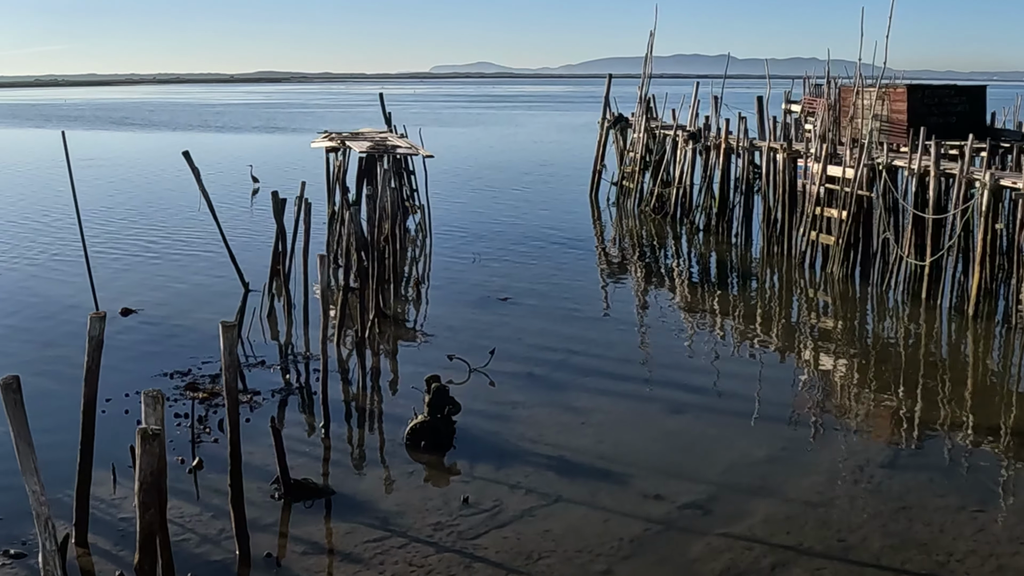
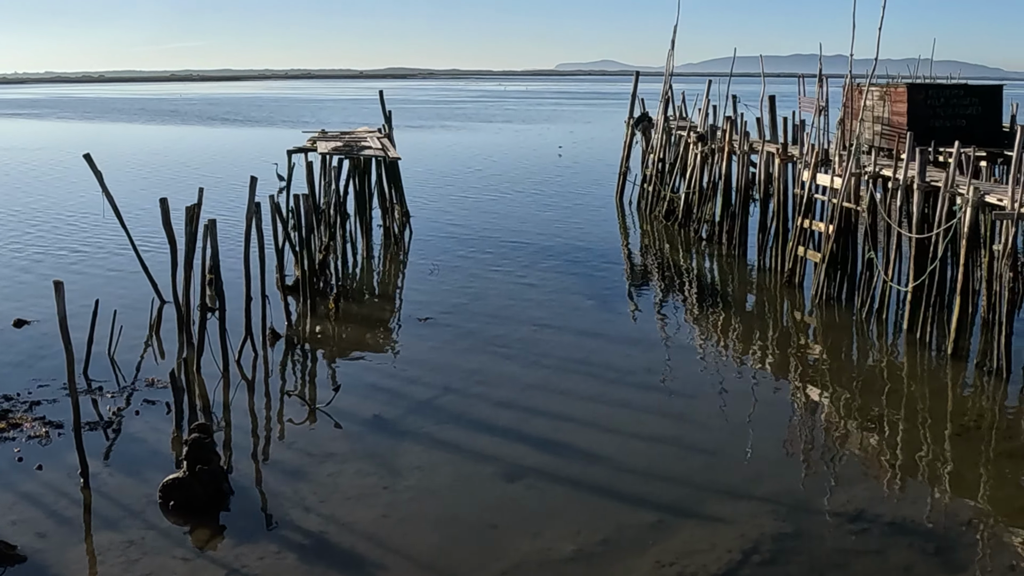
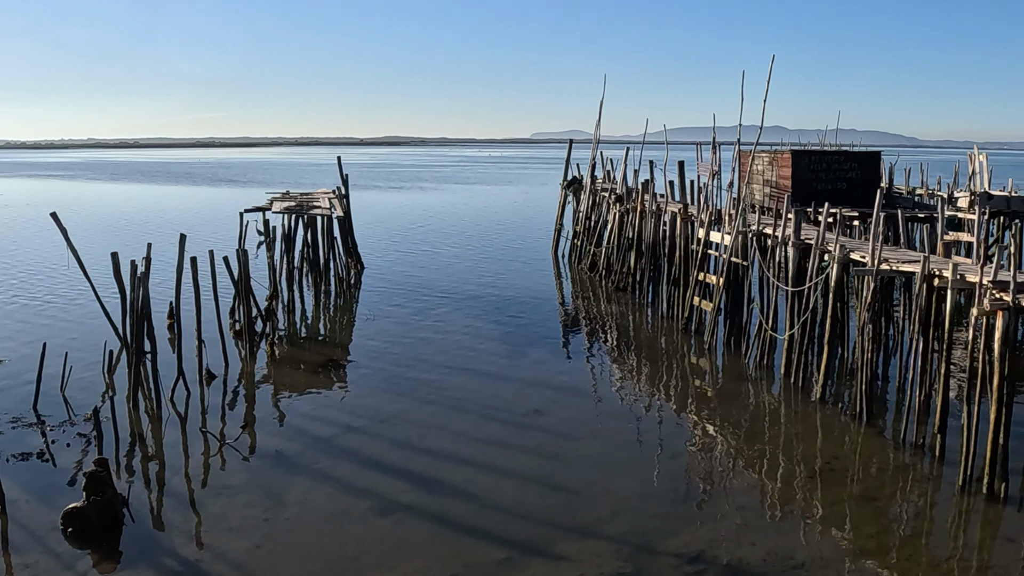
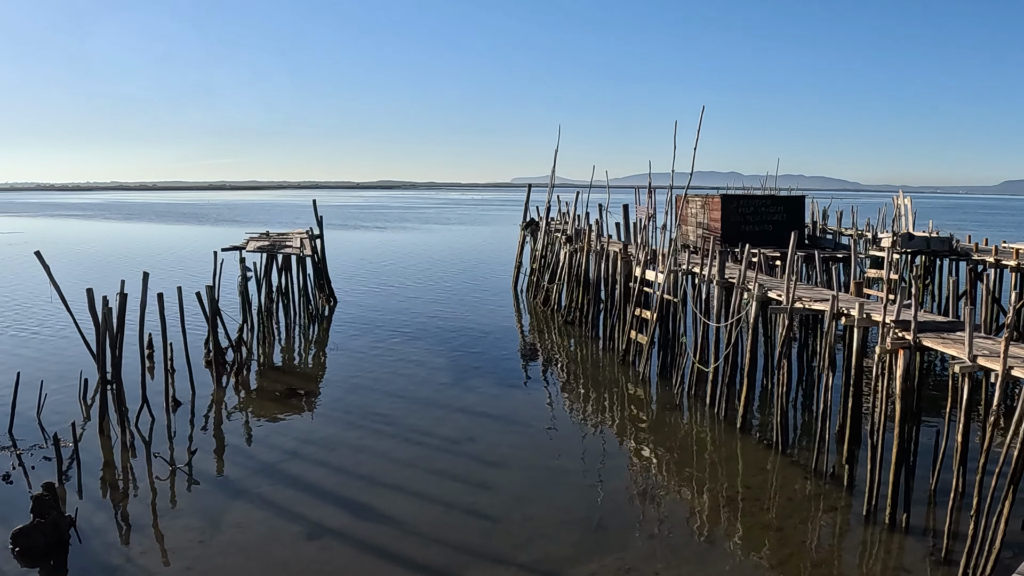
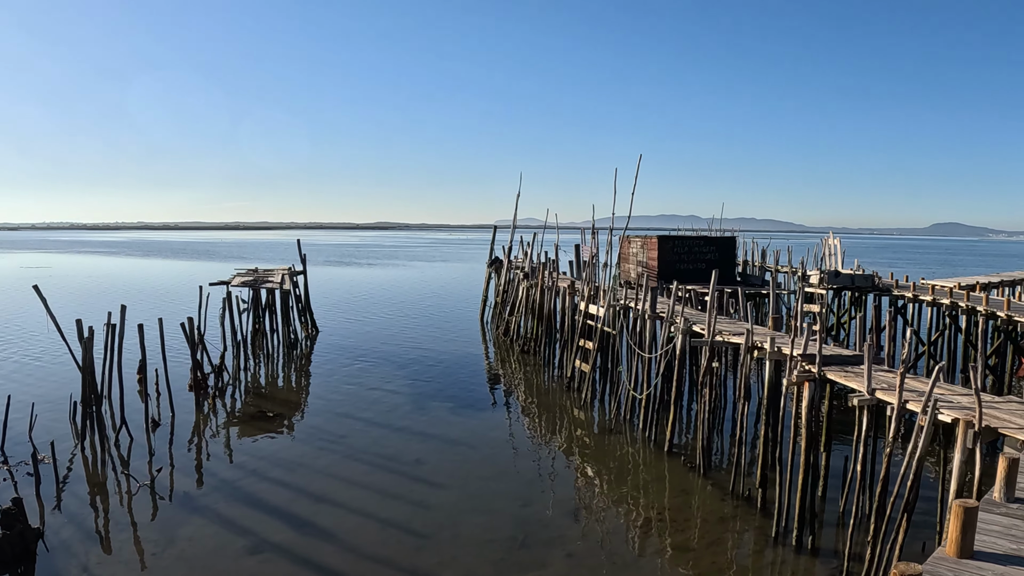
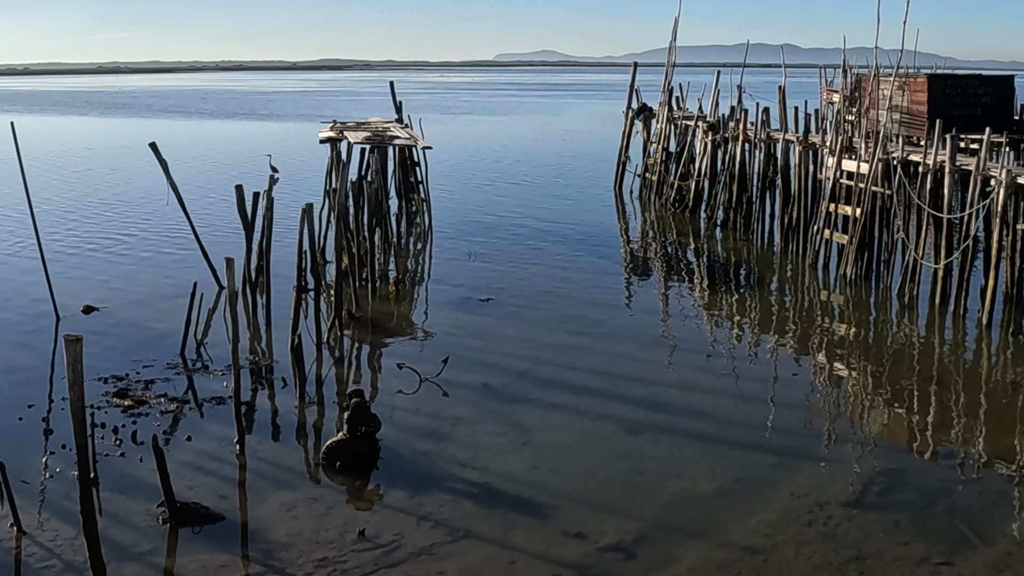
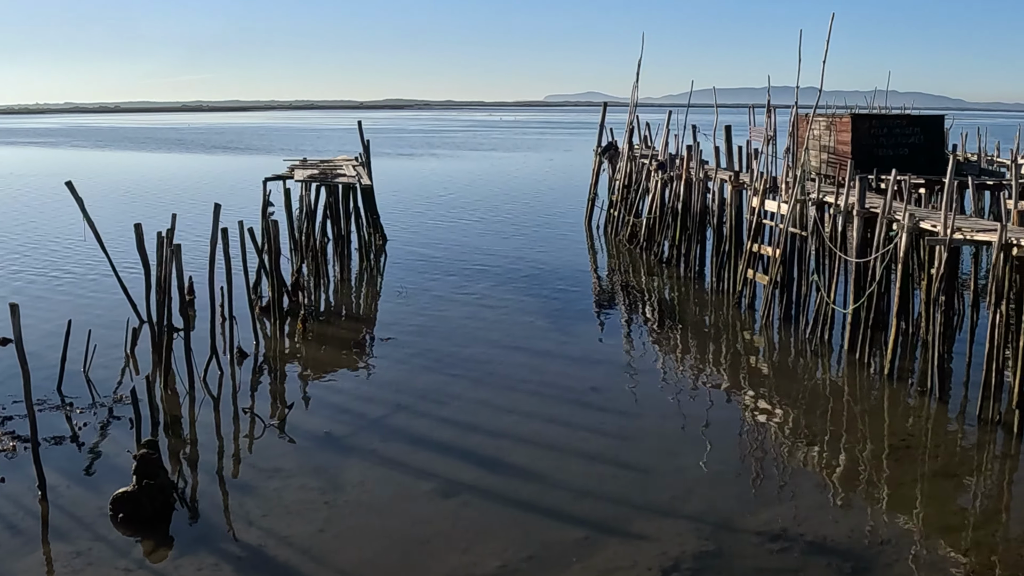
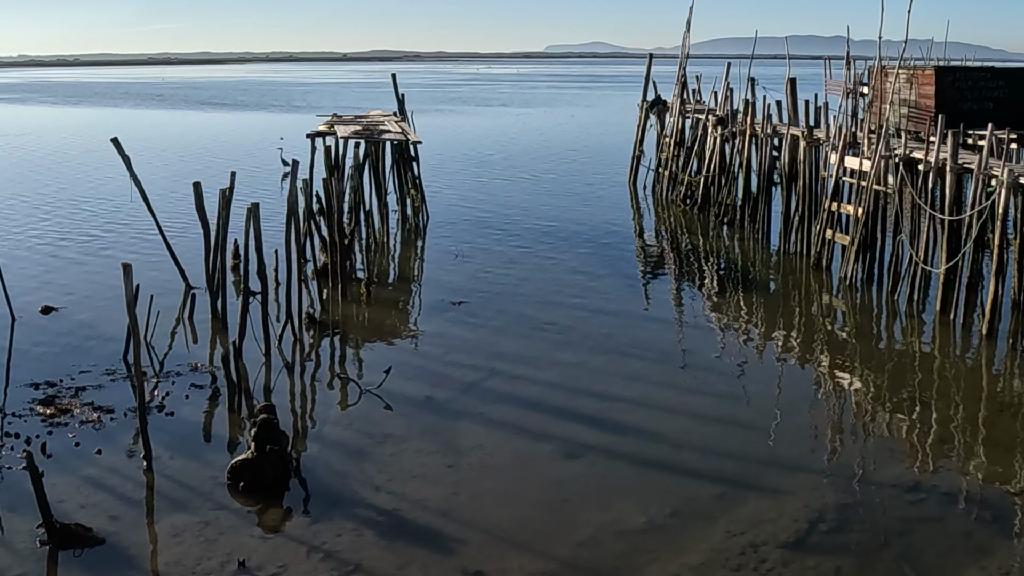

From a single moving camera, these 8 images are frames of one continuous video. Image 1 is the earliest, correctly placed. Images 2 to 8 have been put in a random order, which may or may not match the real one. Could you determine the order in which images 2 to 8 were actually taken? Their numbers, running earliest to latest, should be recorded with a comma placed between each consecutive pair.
6, 8, 2, 7, 3, 4, 5
